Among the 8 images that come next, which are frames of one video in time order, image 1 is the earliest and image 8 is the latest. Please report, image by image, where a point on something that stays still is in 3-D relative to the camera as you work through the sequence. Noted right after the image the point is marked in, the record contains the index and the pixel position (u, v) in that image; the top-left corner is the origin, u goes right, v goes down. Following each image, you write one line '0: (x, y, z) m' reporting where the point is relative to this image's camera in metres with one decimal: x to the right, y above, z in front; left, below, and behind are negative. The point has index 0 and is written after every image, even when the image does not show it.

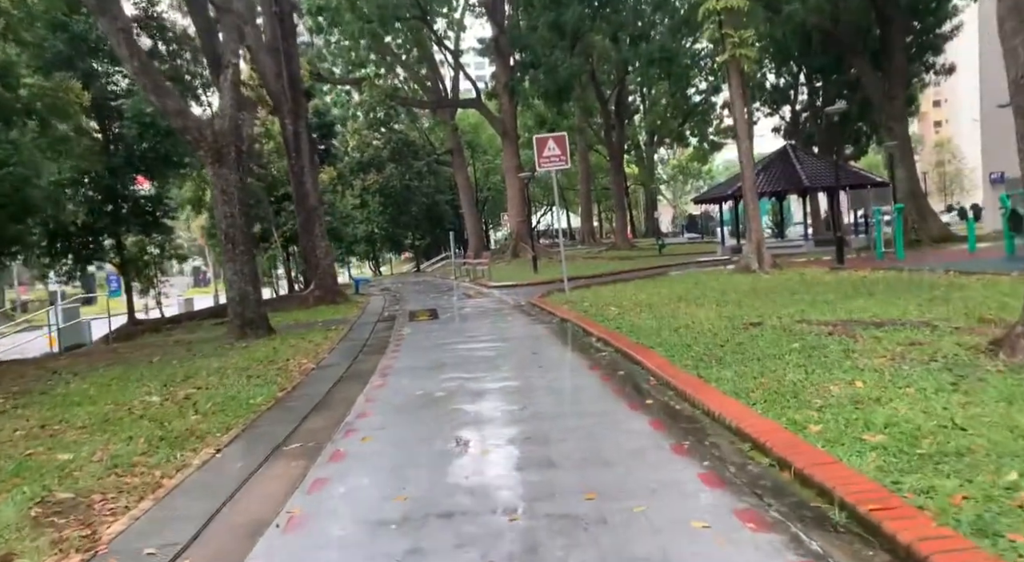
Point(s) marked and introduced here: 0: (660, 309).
0: (+3.1, -0.6, +15.2) m
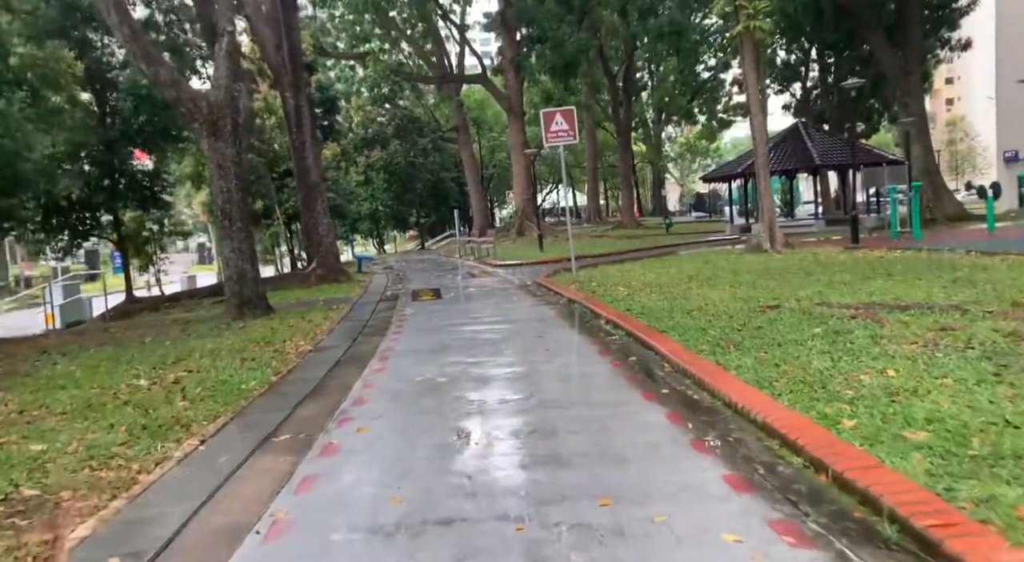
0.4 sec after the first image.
0: (+3.2, -0.2, +14.7) m
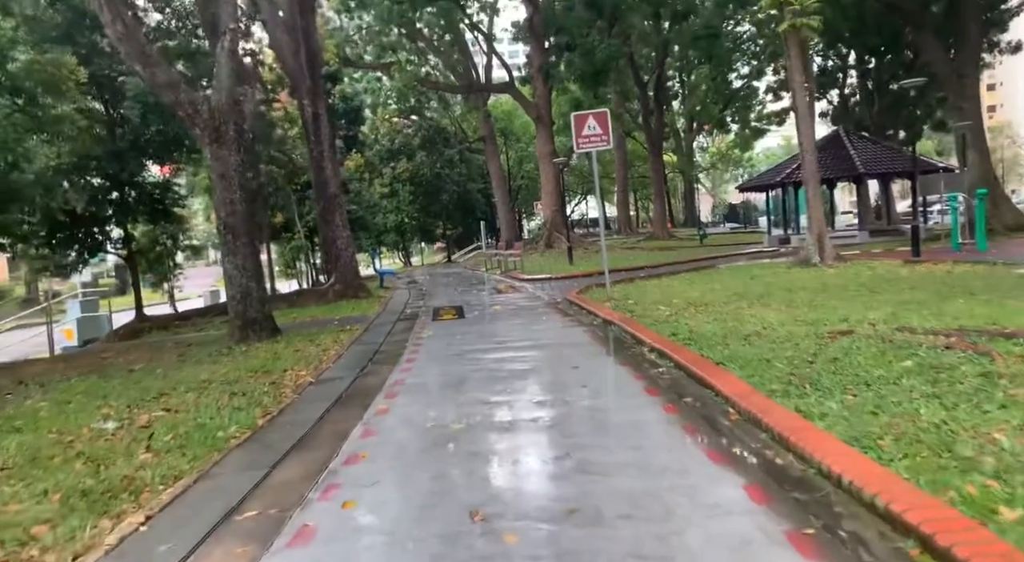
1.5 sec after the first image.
0: (+3.8, -0.5, +13.2) m
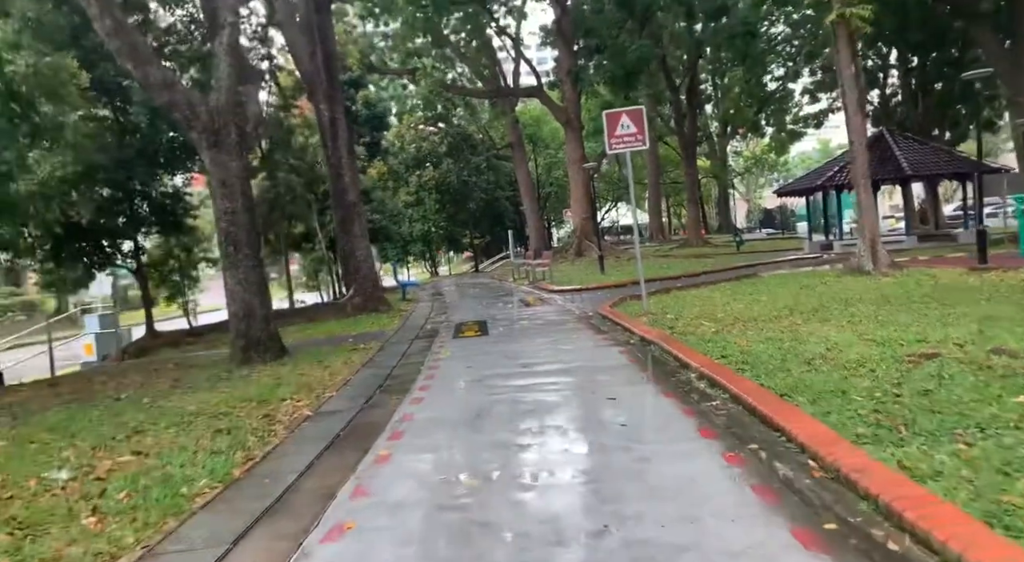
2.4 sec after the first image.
0: (+4.2, -0.8, +11.8) m
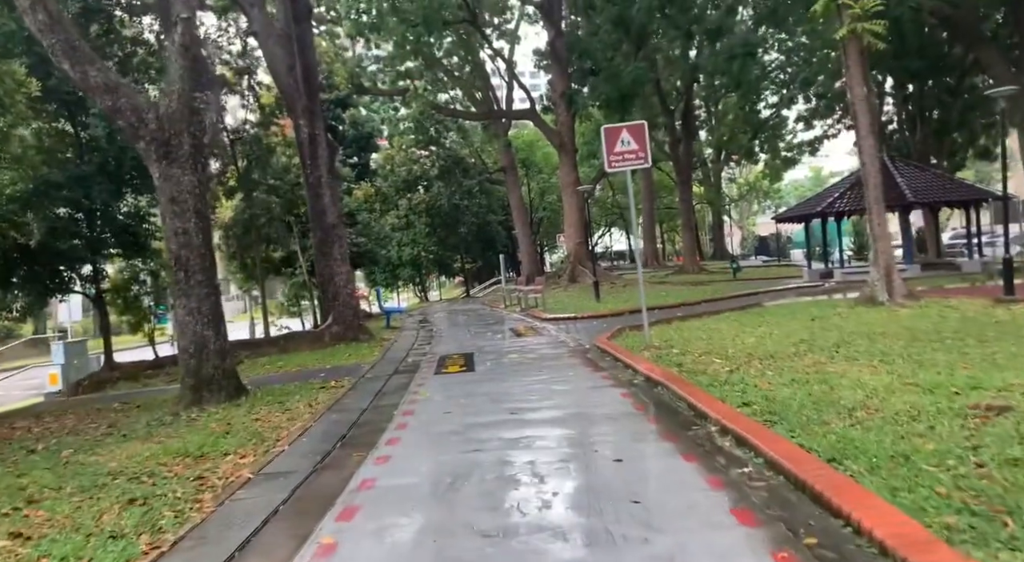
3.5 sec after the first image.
0: (+4.0, -1.2, +10.4) m
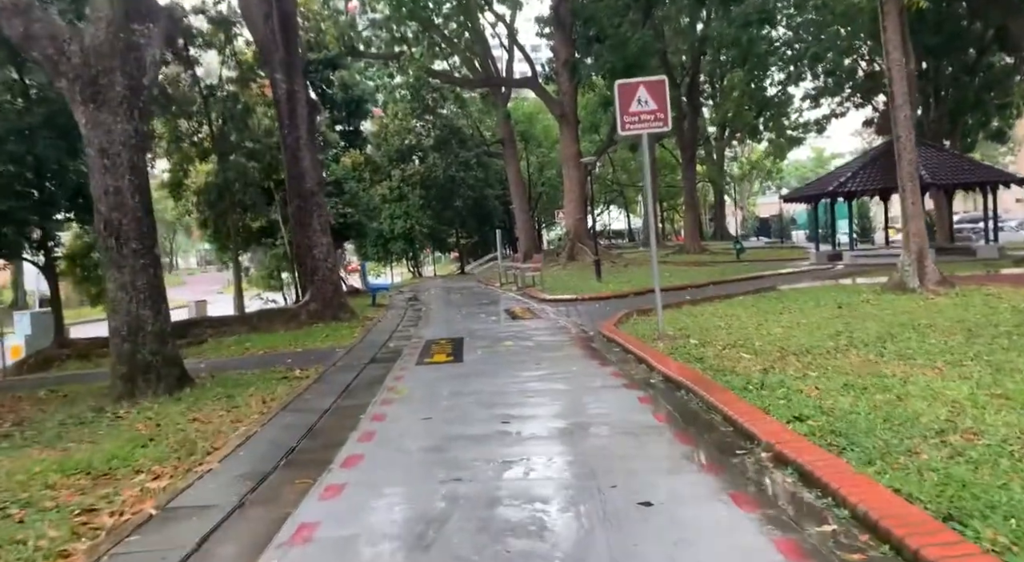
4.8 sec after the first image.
0: (+4.0, -1.0, +8.7) m
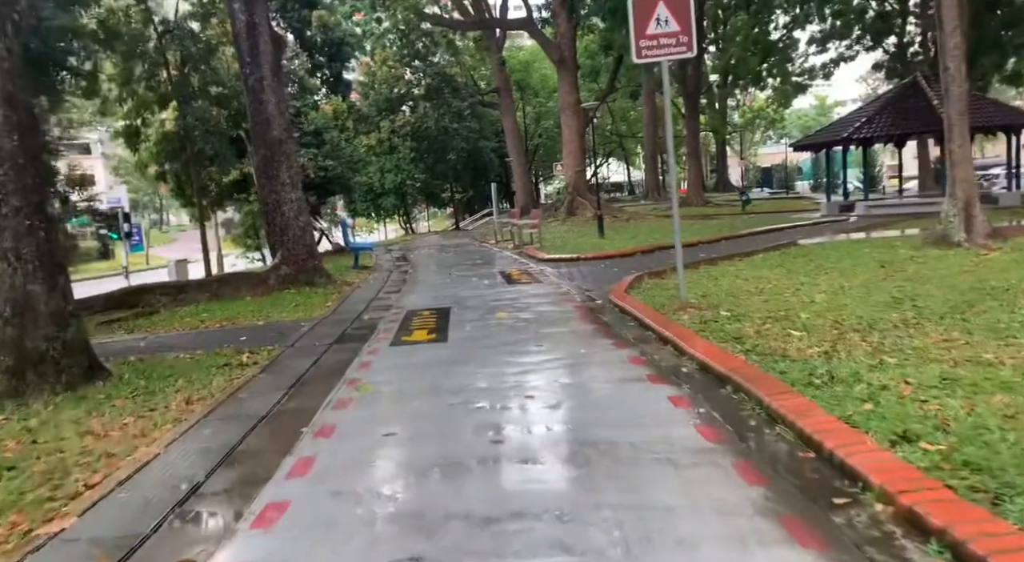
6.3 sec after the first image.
0: (+3.9, -0.7, +6.8) m
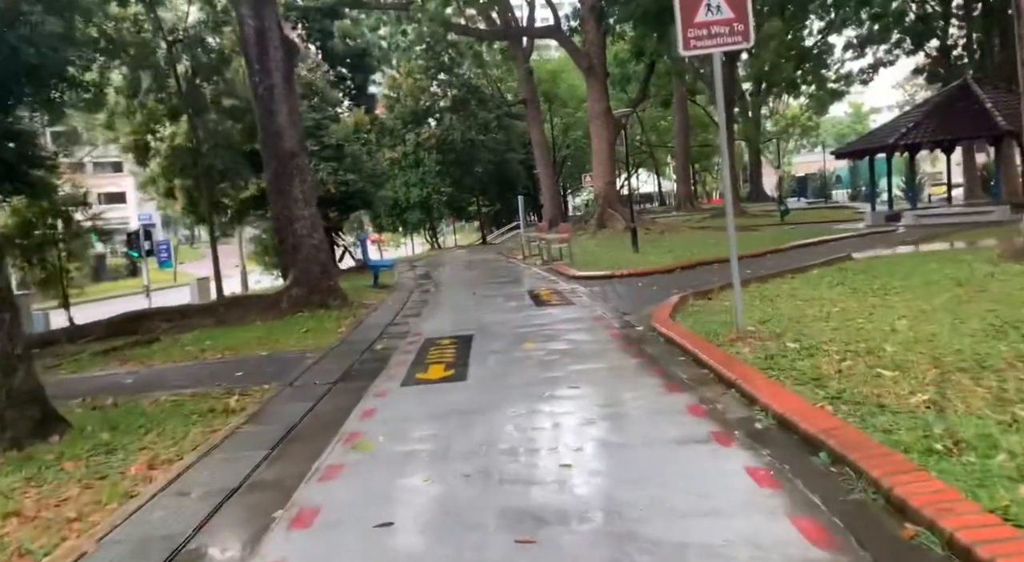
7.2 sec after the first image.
0: (+4.1, -0.9, +5.4) m
